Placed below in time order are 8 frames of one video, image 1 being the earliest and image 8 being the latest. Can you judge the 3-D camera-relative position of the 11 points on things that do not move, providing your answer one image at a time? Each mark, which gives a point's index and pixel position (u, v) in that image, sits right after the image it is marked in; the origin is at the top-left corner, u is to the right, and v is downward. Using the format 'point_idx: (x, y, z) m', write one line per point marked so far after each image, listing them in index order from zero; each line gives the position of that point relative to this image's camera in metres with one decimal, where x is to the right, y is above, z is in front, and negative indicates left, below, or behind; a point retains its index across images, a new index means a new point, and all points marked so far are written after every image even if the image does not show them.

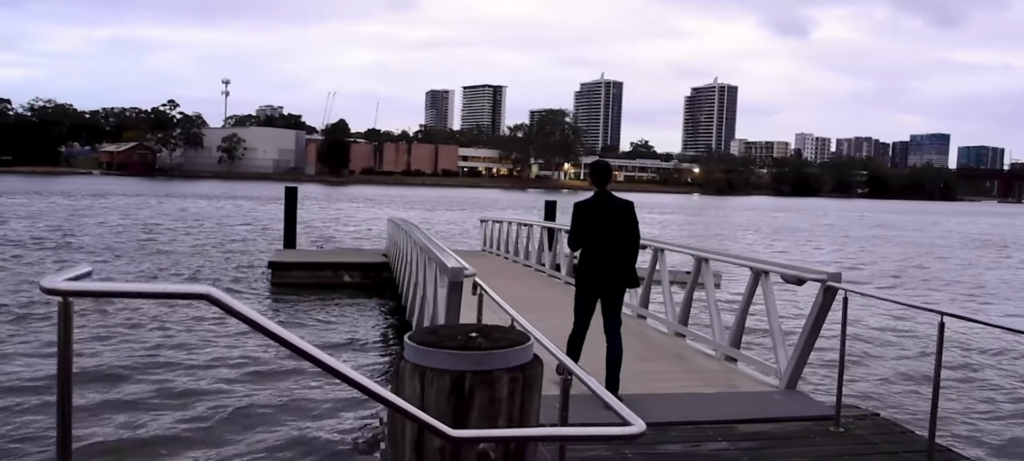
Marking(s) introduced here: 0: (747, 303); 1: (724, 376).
0: (+1.5, -0.5, +6.8) m
1: (+1.4, -0.9, +6.9) m
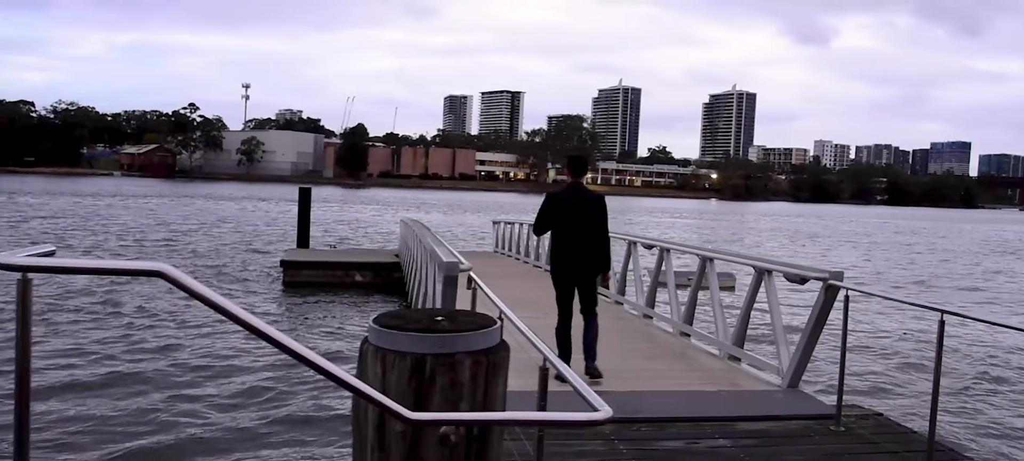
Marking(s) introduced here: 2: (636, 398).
0: (+1.5, -0.5, +6.7) m
1: (+1.4, -0.9, +6.8) m
2: (+0.6, -0.9, +5.7) m
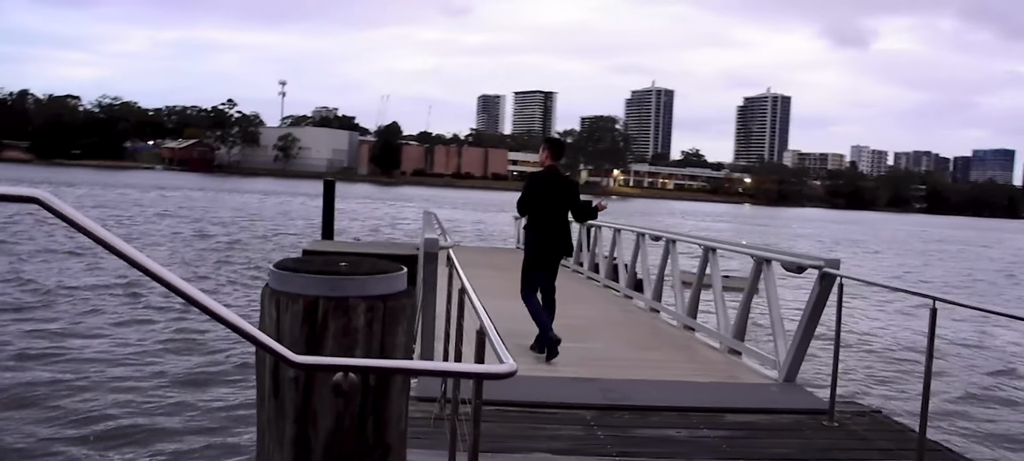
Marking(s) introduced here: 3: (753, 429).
0: (+1.5, -0.4, +6.5) m
1: (+1.3, -0.9, +6.6) m
2: (+0.5, -0.8, +5.5) m
3: (+1.1, -0.9, +4.9) m
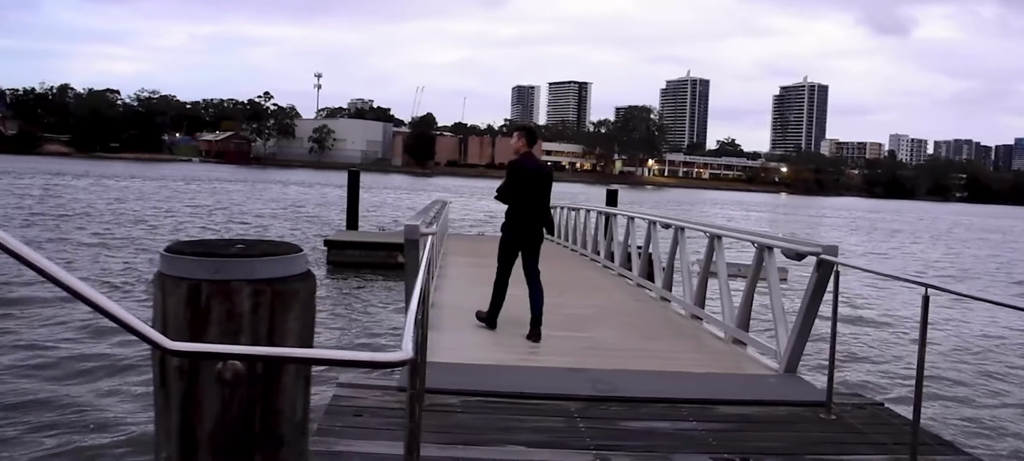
0: (+1.4, -0.3, +6.3) m
1: (+1.3, -0.8, +6.4) m
2: (+0.5, -0.7, +5.3) m
3: (+1.1, -0.9, +4.7) m
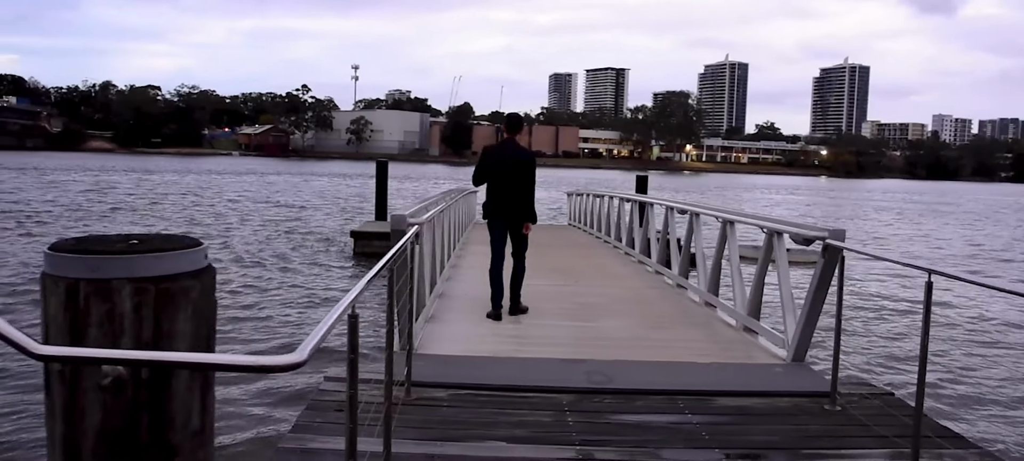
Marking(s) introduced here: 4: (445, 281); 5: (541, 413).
0: (+1.4, -0.2, +6.1) m
1: (+1.3, -0.7, +6.2) m
2: (+0.5, -0.7, +5.1) m
3: (+1.0, -0.8, +4.5) m
4: (-0.6, -0.4, +8.8) m
5: (+0.1, -0.8, +4.4) m
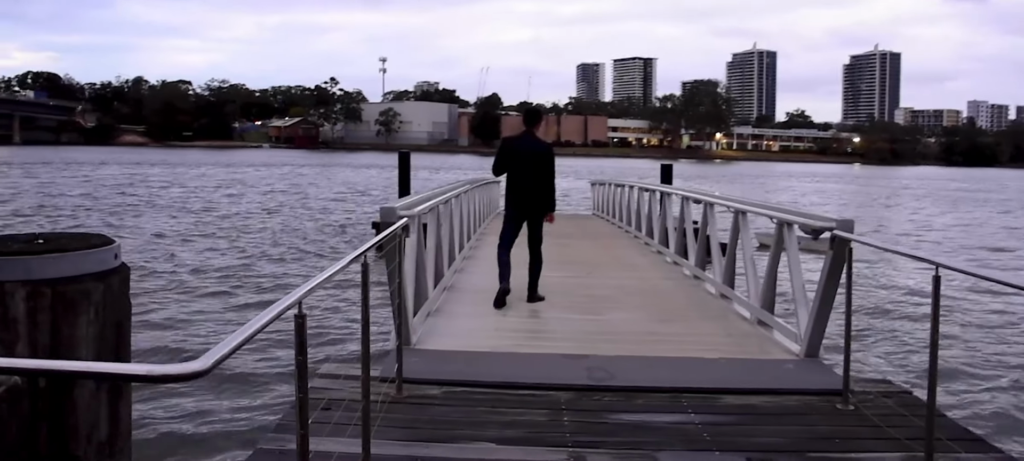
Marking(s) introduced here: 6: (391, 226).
0: (+1.5, -0.2, +5.8) m
1: (+1.4, -0.6, +6.0) m
2: (+0.5, -0.6, +4.9) m
3: (+1.0, -0.7, +4.3) m
4: (-0.5, -0.4, +8.6) m
5: (+0.1, -0.7, +4.2) m
6: (-0.5, 0.0, +4.6) m
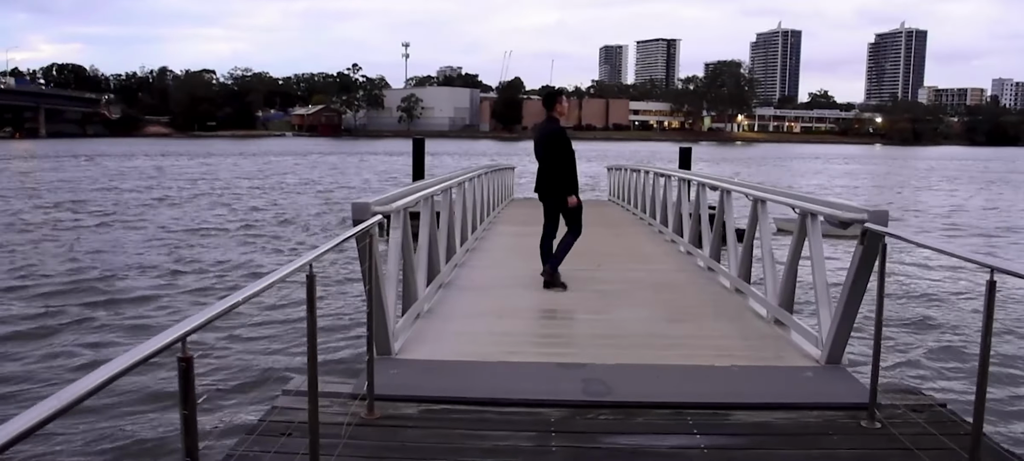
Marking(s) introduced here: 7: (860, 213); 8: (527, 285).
0: (+1.4, -0.1, +5.3) m
1: (+1.3, -0.6, +5.5) m
2: (+0.4, -0.6, +4.4) m
3: (+0.9, -0.7, +3.8) m
4: (-0.4, -0.3, +8.2) m
5: (0.0, -0.7, +3.7) m
6: (-0.6, 0.0, +4.1) m
7: (+1.4, +0.1, +4.2) m
8: (+0.1, -0.4, +7.3) m
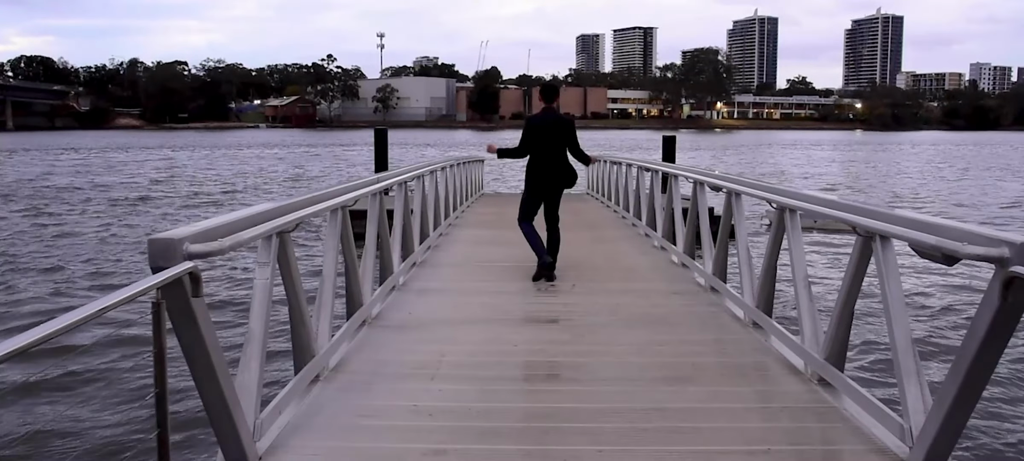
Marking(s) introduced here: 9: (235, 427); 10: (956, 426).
0: (+1.2, -0.2, +3.7) m
1: (+1.1, -0.7, +3.8) m
2: (+0.2, -0.7, +2.8) m
3: (+0.7, -0.8, +2.1) m
4: (-0.7, -0.4, +6.5) m
5: (-0.2, -0.8, +2.1) m
6: (-0.8, -0.1, +2.5) m
7: (+1.2, 0.0, +2.6) m
8: (-0.2, -0.5, +5.6) m
9: (-0.8, -0.5, +2.9) m
10: (+1.2, -0.5, +2.9) m
